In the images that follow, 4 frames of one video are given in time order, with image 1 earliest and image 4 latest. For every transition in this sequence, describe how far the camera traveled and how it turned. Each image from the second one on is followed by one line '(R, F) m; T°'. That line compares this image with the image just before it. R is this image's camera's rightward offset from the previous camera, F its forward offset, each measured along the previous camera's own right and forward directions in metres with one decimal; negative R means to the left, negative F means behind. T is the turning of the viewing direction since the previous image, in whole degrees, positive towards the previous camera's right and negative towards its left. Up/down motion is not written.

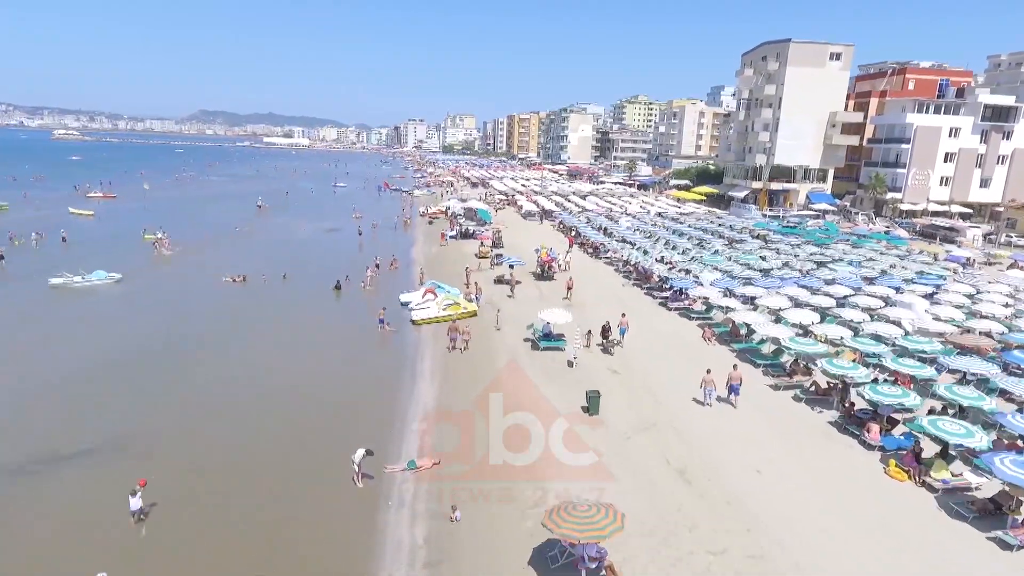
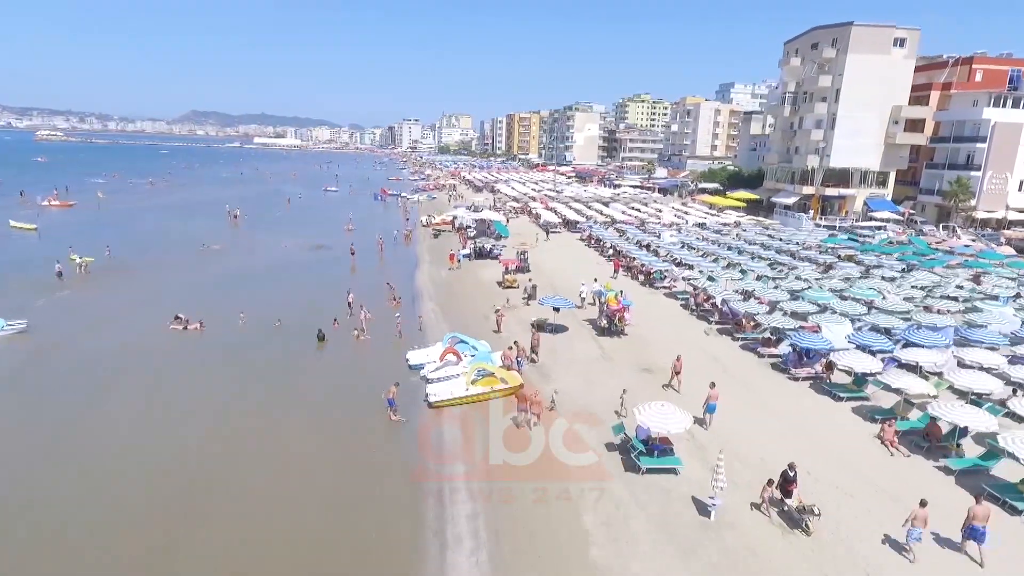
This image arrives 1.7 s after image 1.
(-2.2, +7.8) m; +1°
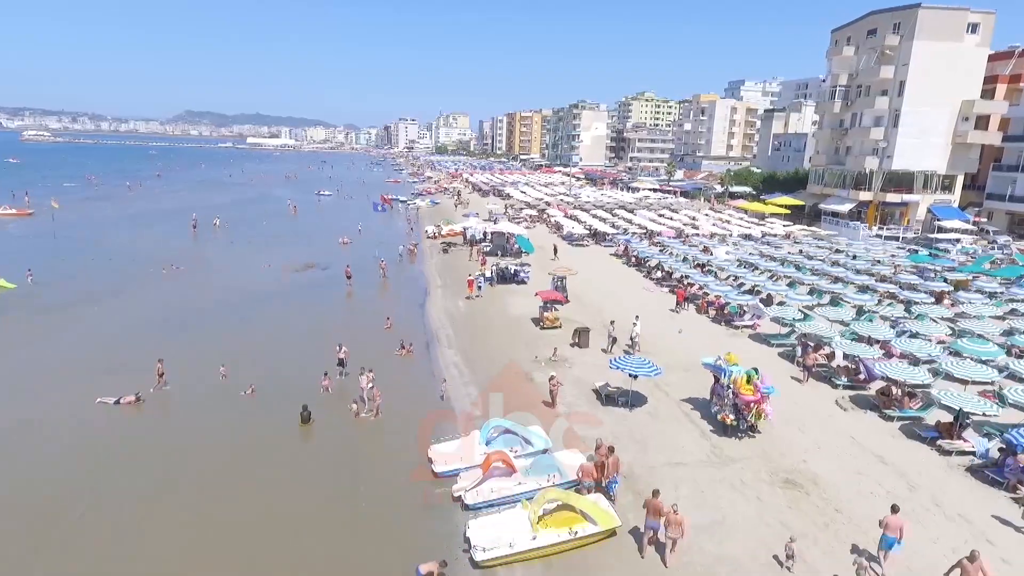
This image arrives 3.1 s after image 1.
(-2.0, +6.3) m; 0°
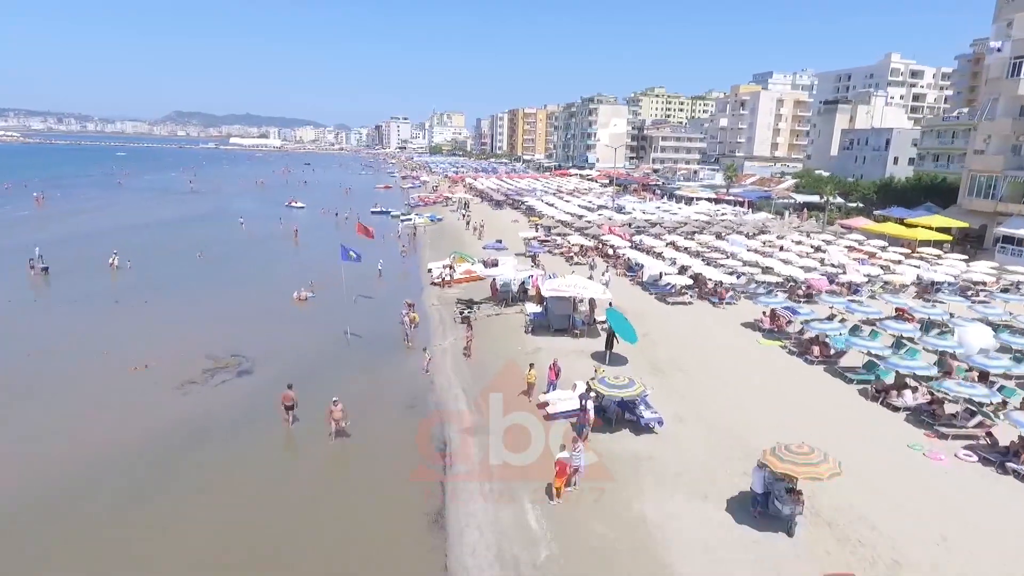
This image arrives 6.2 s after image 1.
(-3.3, +15.9) m; +1°
